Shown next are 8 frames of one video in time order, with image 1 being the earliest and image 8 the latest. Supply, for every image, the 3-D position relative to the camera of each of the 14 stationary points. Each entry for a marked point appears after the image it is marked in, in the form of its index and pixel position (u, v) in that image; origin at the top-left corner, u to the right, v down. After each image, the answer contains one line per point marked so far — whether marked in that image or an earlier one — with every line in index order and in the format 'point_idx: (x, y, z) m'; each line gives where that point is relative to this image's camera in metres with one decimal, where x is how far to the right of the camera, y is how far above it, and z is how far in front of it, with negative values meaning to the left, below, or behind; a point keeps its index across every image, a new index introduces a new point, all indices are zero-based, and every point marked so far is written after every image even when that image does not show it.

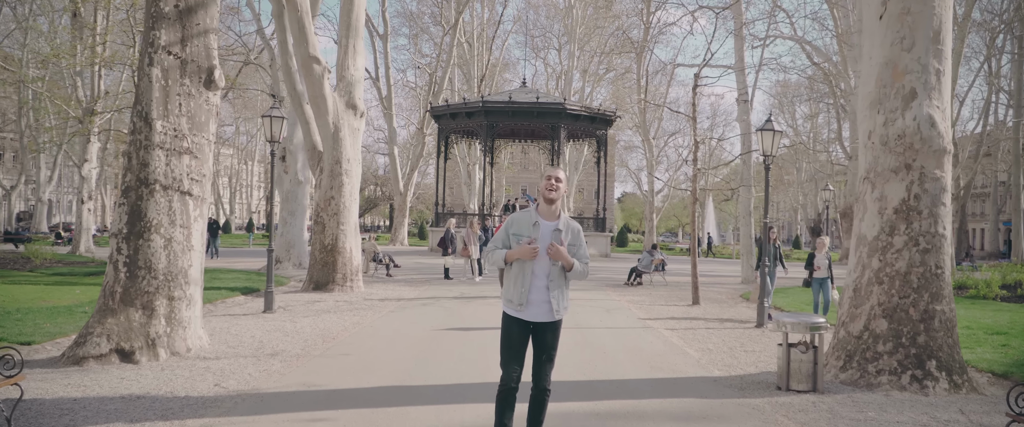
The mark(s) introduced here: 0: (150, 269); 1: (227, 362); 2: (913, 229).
0: (-4.0, -0.6, +8.1) m
1: (-3.2, -1.6, +8.1) m
2: (+4.2, -0.2, +7.7) m
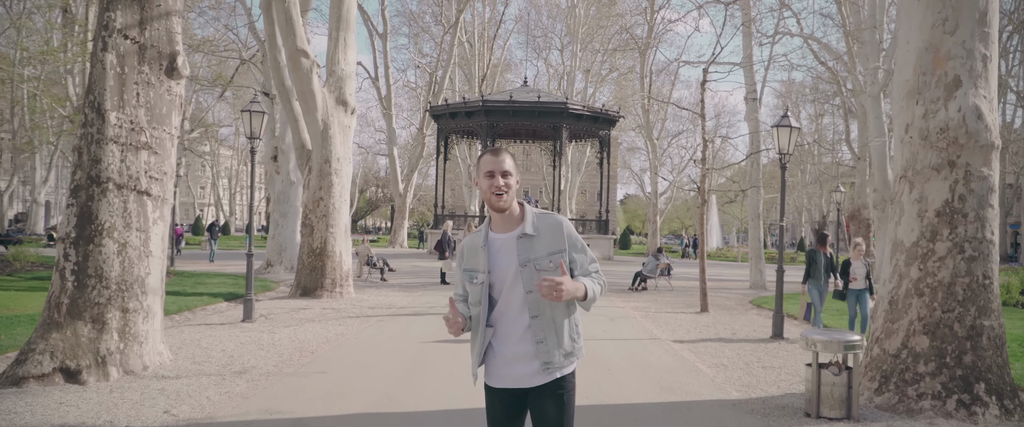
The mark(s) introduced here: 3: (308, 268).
0: (-4.1, -0.6, +7.3) m
1: (-3.2, -1.7, +7.3) m
2: (+4.2, -0.2, +6.8) m
3: (-4.6, -1.3, +16.7) m
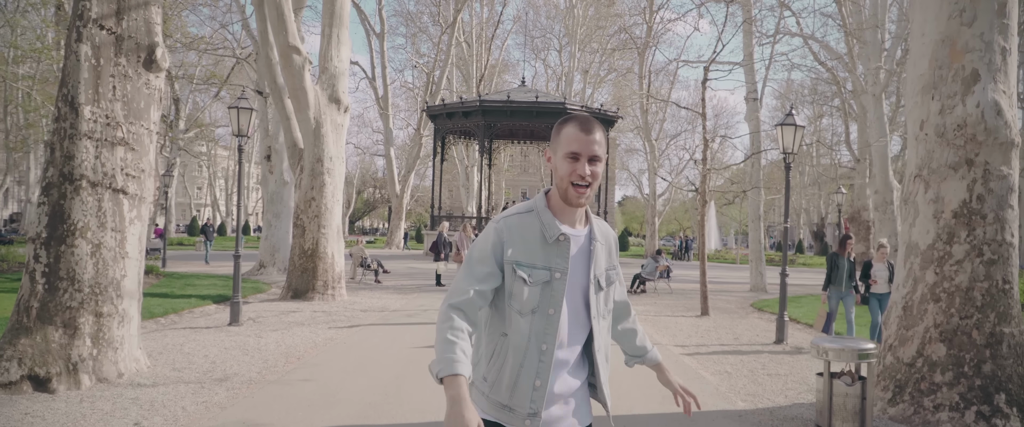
0: (-4.1, -0.6, +6.9) m
1: (-3.3, -1.7, +6.9) m
2: (+4.1, -0.2, +6.5) m
3: (-4.7, -1.3, +16.3) m
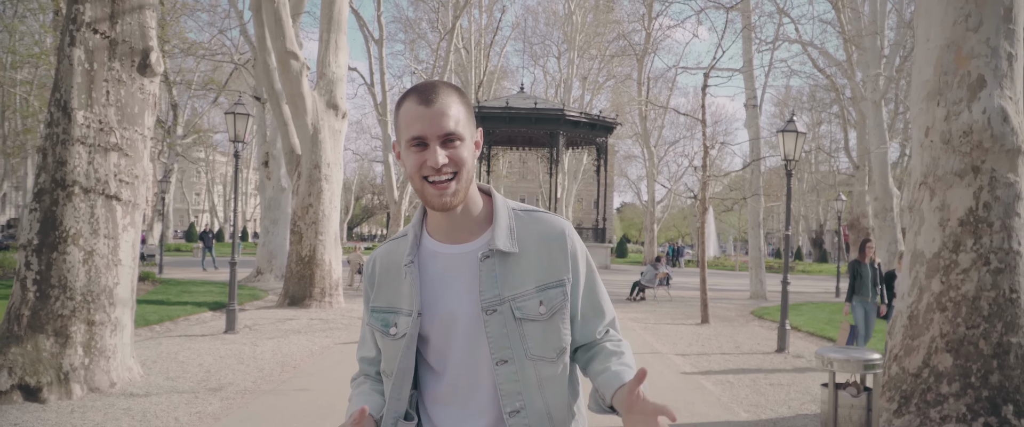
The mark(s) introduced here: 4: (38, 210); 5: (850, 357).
0: (-4.1, -0.7, +6.8) m
1: (-3.3, -1.7, +6.8) m
2: (+4.1, -0.3, +6.4) m
3: (-4.8, -1.4, +16.2) m
4: (-4.4, 0.0, +6.8) m
5: (+2.7, -1.2, +5.9) m
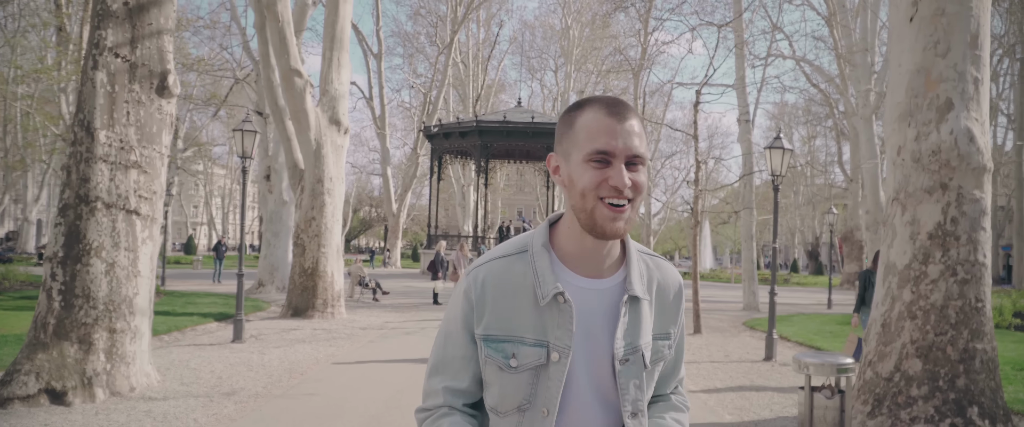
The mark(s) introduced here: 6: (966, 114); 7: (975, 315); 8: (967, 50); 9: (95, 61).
0: (-4.2, -0.8, +7.2) m
1: (-3.3, -1.9, +7.2) m
2: (+4.1, -0.4, +6.8) m
3: (-4.8, -1.7, +16.6) m
4: (-4.4, -0.1, +7.2) m
5: (+2.7, -1.3, +6.4) m
6: (+4.3, +0.9, +7.0) m
7: (+4.3, -0.9, +6.8) m
8: (+4.3, +1.5, +7.0) m
9: (-4.2, +1.5, +7.4) m
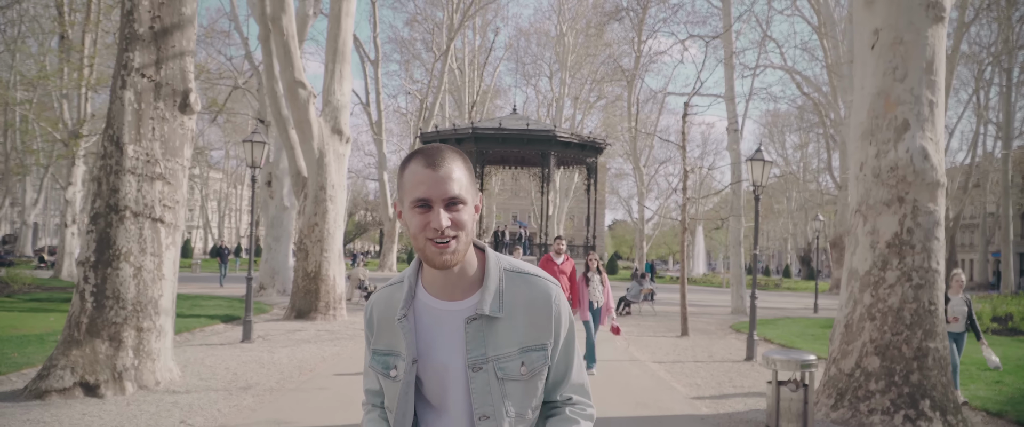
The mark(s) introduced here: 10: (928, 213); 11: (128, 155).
0: (-4.2, -0.9, +7.8) m
1: (-3.4, -1.9, +7.8) m
2: (+4.0, -0.5, +7.5) m
3: (-4.9, -1.8, +17.2) m
4: (-4.5, -0.2, +7.9) m
5: (+2.7, -1.4, +7.0) m
6: (+4.3, +0.8, +7.7) m
7: (+4.2, -1.0, +7.5) m
8: (+4.3, +1.4, +7.7) m
9: (-4.3, +1.5, +8.1) m
10: (+4.3, 0.0, +7.6) m
11: (-4.2, +0.6, +8.0) m
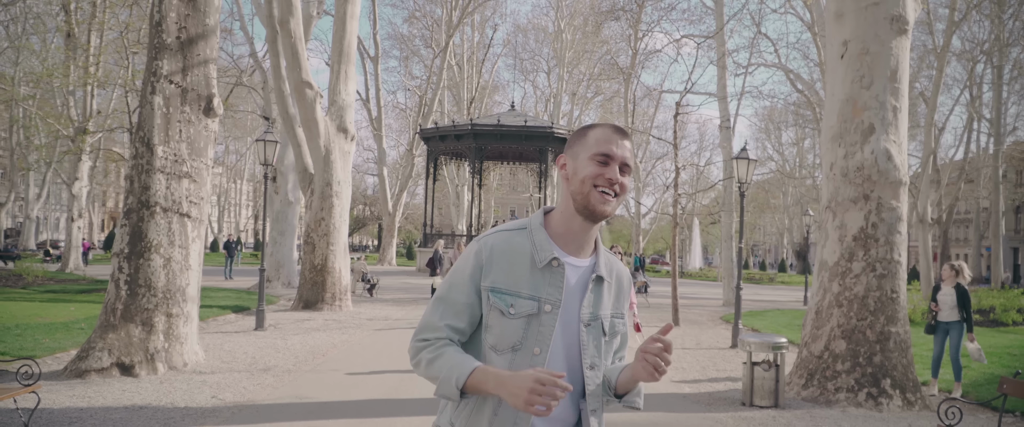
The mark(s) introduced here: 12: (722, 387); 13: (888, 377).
0: (-4.2, -0.9, +8.5) m
1: (-3.4, -1.9, +8.5) m
2: (+4.0, -0.5, +8.3) m
3: (-5.0, -1.7, +17.9) m
4: (-4.5, -0.1, +8.6) m
5: (+2.7, -1.3, +7.8) m
6: (+4.3, +0.9, +8.4) m
7: (+4.2, -1.0, +8.2) m
8: (+4.2, +1.5, +8.4) m
9: (-4.3, +1.5, +8.8) m
10: (+4.3, 0.0, +8.3) m
11: (-4.2, +0.7, +8.7) m
12: (+2.6, -2.1, +8.9) m
13: (+4.1, -1.8, +8.0) m
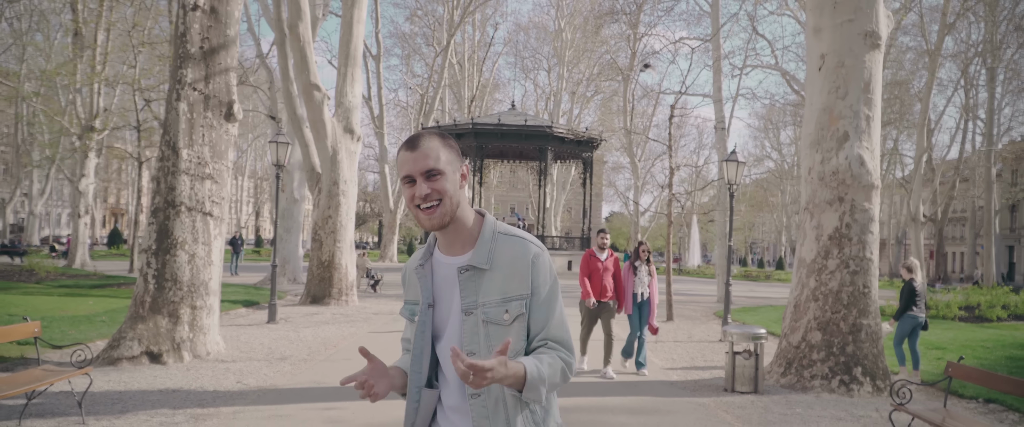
0: (-4.2, -0.8, +9.2) m
1: (-3.4, -1.9, +9.2) m
2: (+4.0, -0.5, +8.9) m
3: (-5.0, -1.7, +18.6) m
4: (-4.5, -0.1, +9.2) m
5: (+2.7, -1.4, +8.4) m
6: (+4.3, +0.9, +9.0) m
7: (+4.2, -1.0, +8.8) m
8: (+4.3, +1.5, +9.0) m
9: (-4.3, +1.5, +9.4) m
10: (+4.3, 0.0, +9.0) m
11: (-4.2, +0.7, +9.3) m
12: (+2.6, -2.1, +9.6) m
13: (+4.1, -1.8, +8.7) m
